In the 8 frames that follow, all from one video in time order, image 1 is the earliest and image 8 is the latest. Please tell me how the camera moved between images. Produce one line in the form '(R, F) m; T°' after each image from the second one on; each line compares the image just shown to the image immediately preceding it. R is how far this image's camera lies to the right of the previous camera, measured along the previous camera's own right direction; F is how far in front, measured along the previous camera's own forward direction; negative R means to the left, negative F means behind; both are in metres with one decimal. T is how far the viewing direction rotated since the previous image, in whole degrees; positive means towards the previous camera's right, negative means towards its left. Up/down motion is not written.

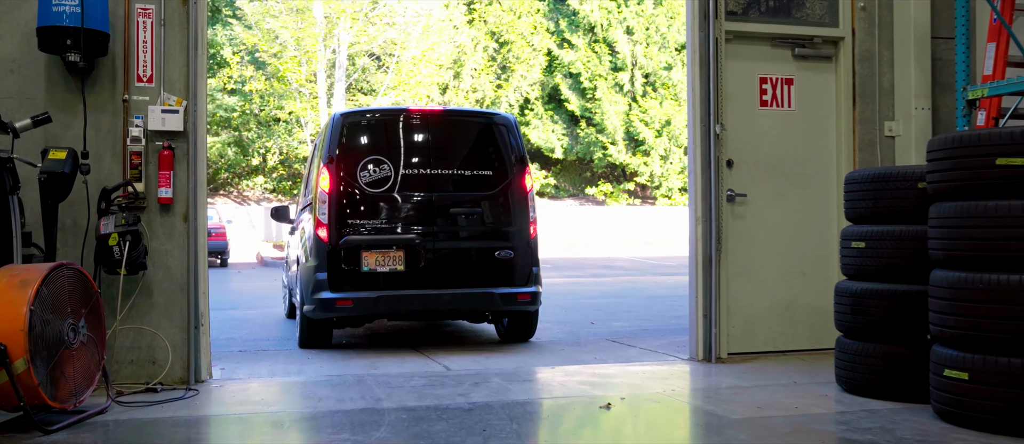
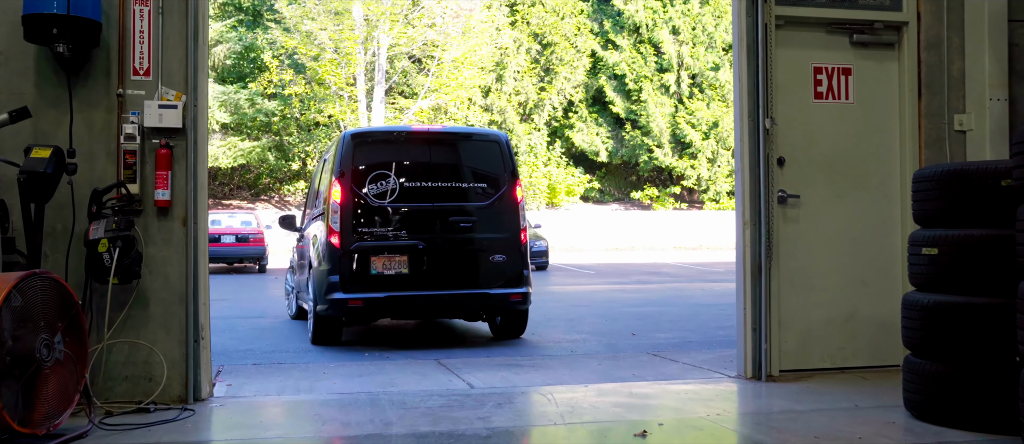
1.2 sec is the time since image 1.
(+0.1, +0.5) m; -3°
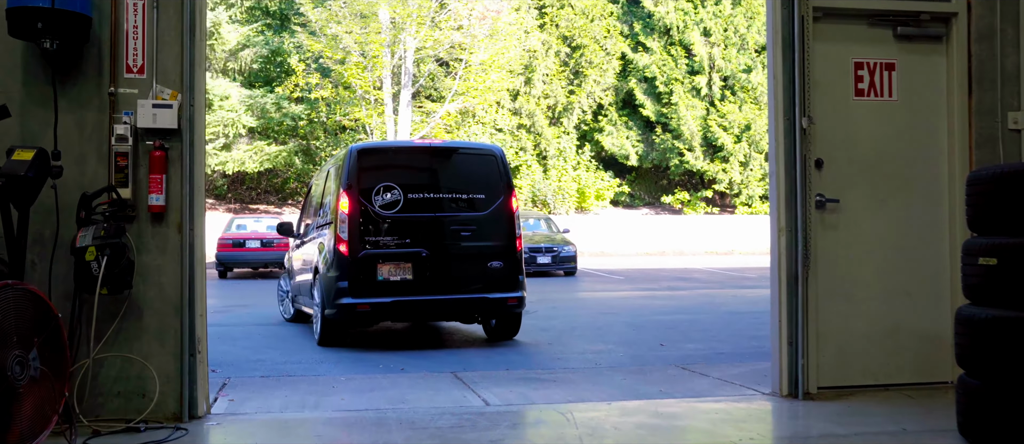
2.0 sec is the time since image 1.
(+0.1, +0.4) m; -2°
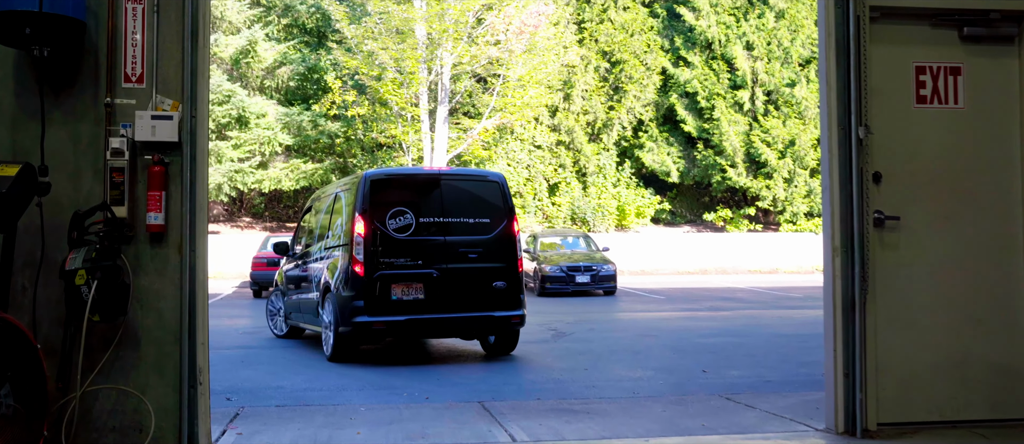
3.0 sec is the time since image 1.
(+0.1, +0.4) m; -2°
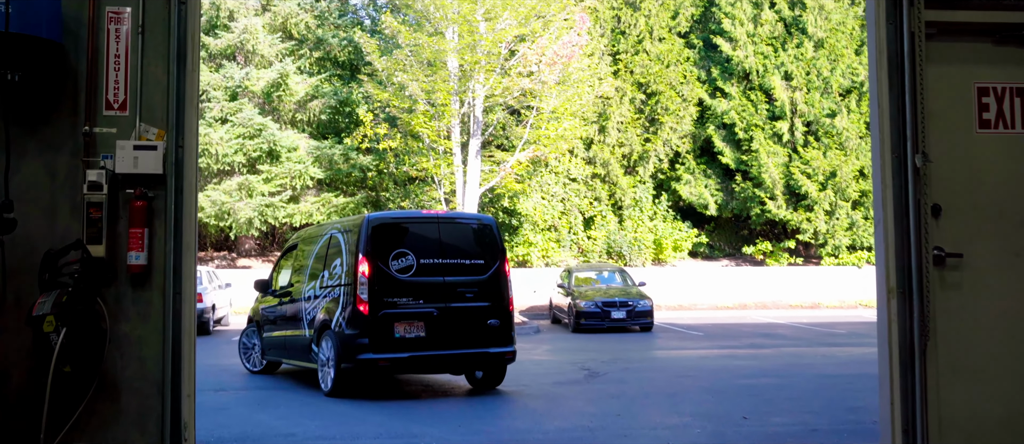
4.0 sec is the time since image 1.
(+0.1, +0.5) m; -2°
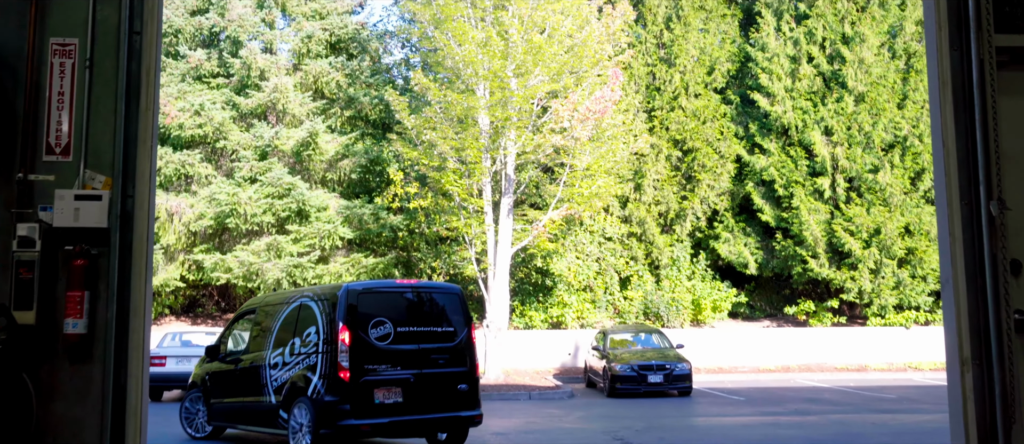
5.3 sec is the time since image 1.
(+0.1, +0.7) m; -2°
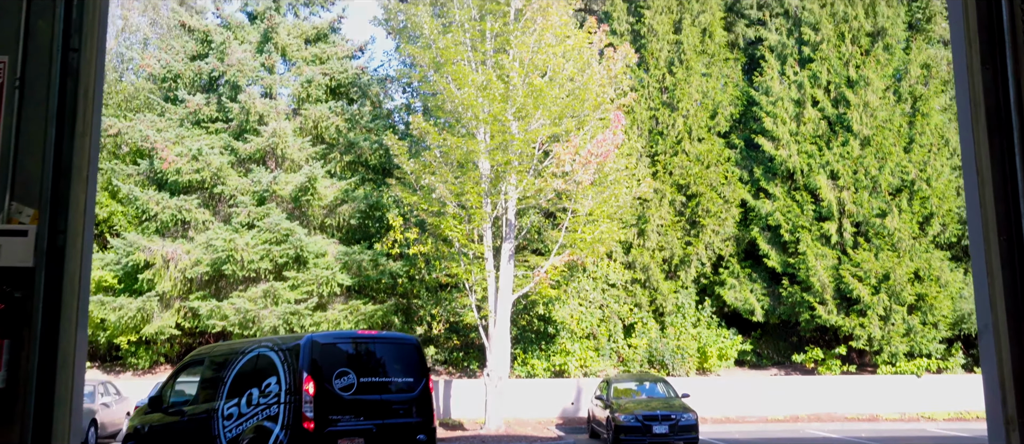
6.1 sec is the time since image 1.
(+0.1, +0.5) m; 0°
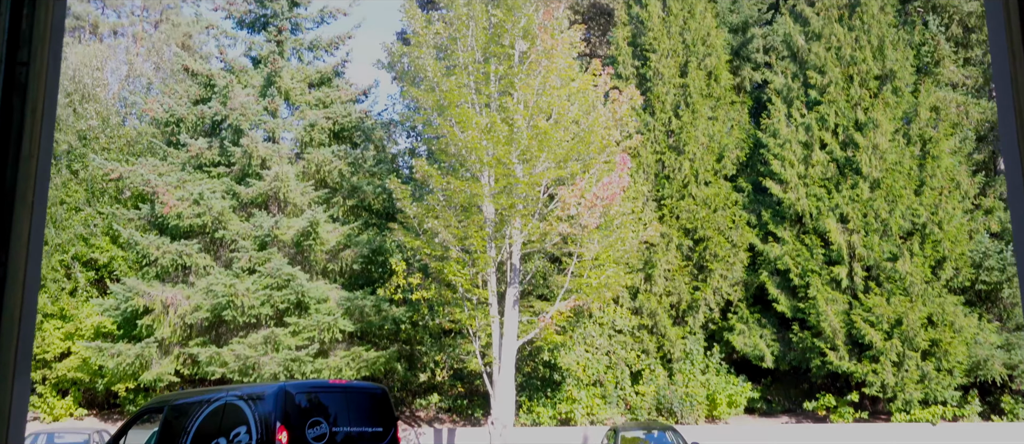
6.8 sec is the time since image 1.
(0.0, +0.4) m; 0°
